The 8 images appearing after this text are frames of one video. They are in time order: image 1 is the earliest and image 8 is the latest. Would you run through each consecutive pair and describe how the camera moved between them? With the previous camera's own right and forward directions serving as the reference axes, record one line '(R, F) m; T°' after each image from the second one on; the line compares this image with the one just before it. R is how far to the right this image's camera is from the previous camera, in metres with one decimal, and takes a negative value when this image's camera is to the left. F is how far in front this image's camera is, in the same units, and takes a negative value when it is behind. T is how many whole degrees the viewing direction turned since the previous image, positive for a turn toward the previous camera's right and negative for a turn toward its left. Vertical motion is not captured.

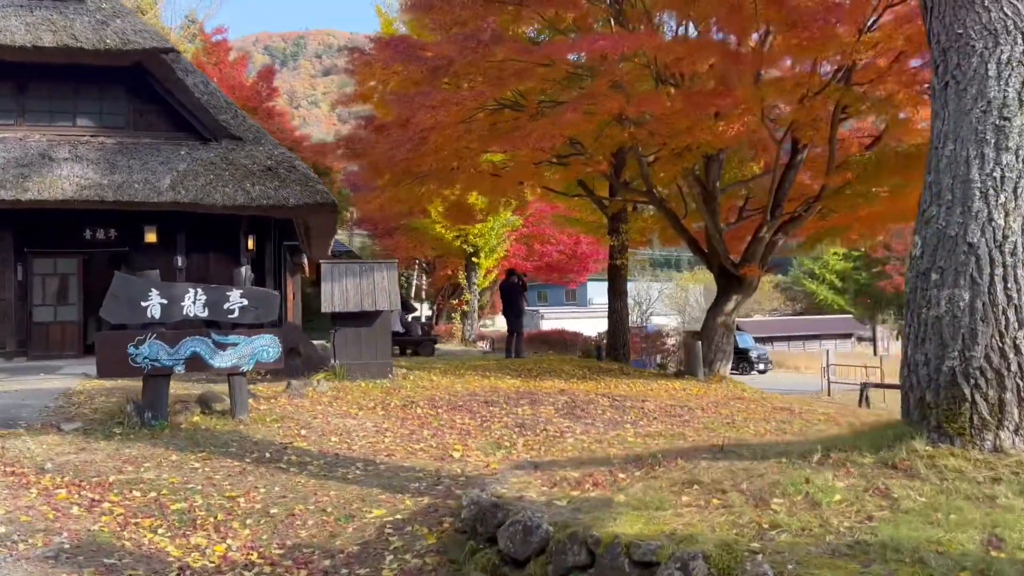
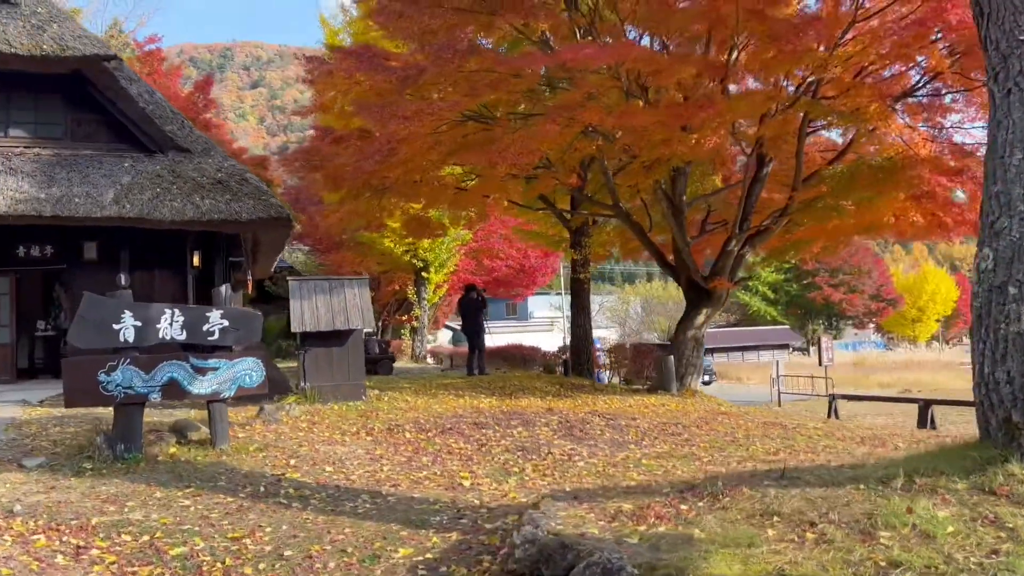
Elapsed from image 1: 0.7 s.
(-0.4, +0.3) m; +5°
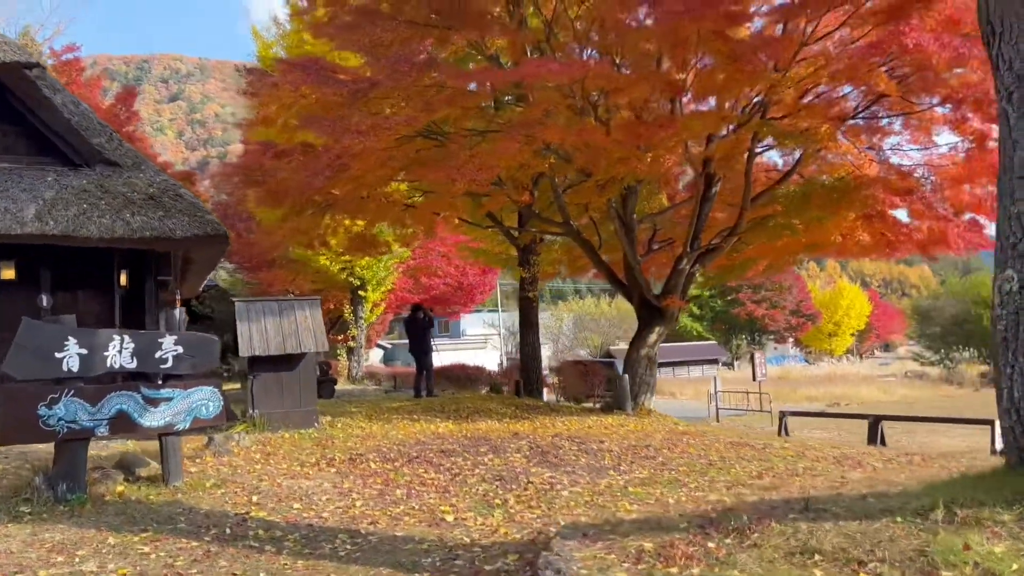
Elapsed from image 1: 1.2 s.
(-0.3, +0.2) m; +5°
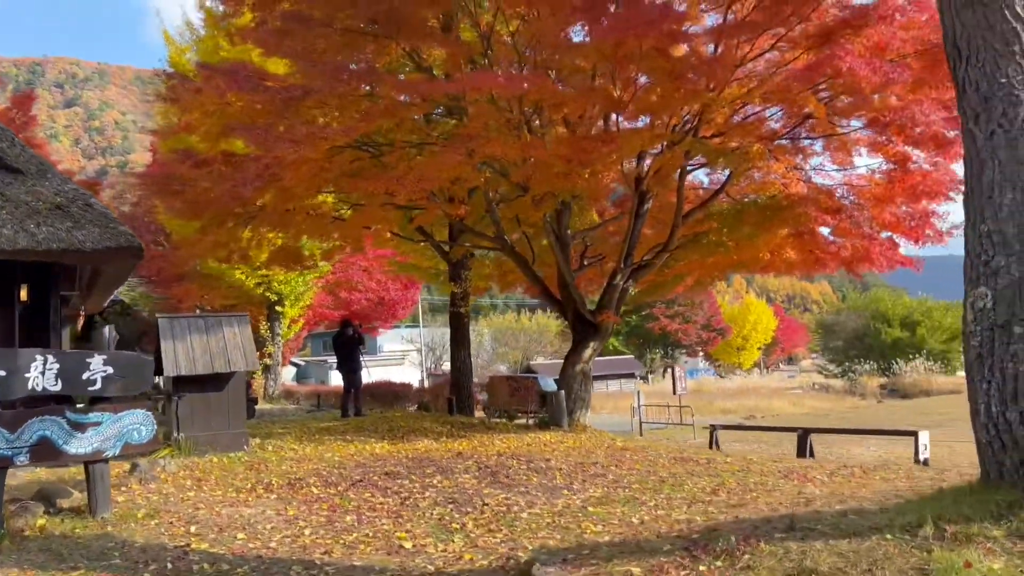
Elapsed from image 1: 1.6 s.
(-0.2, +0.1) m; +6°
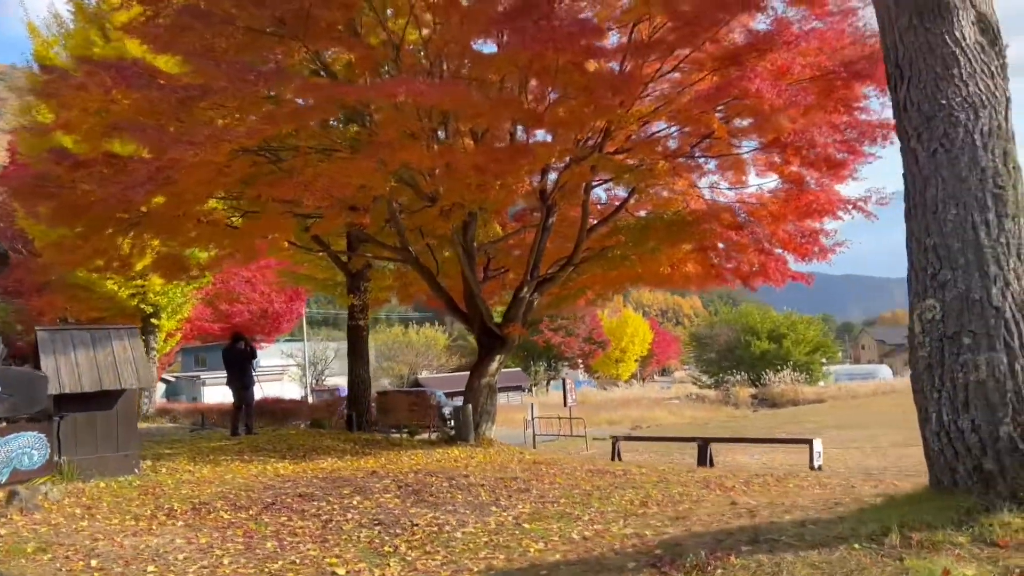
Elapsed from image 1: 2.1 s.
(-0.3, +0.2) m; +8°
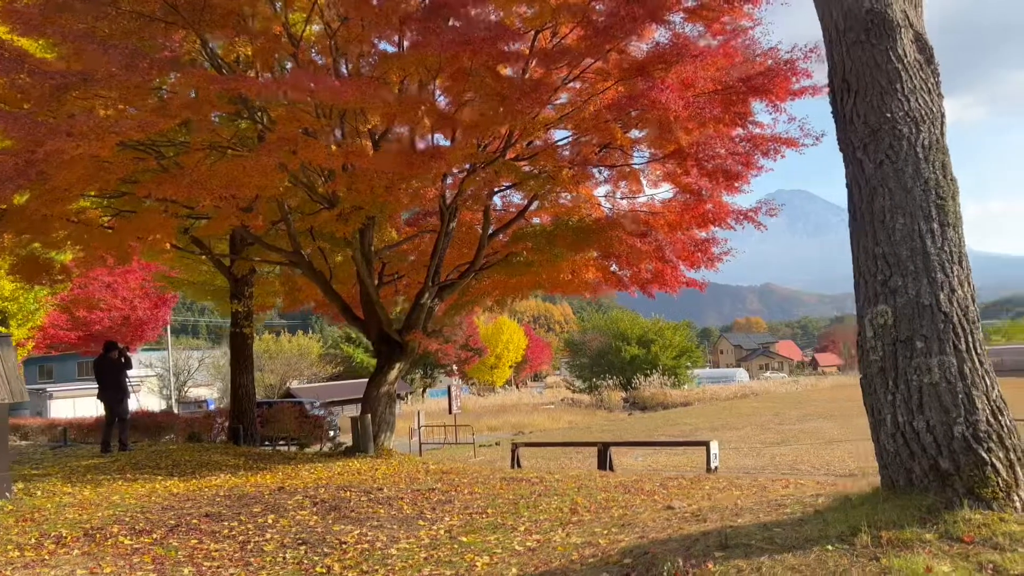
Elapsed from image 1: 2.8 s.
(-0.4, +0.2) m; +9°
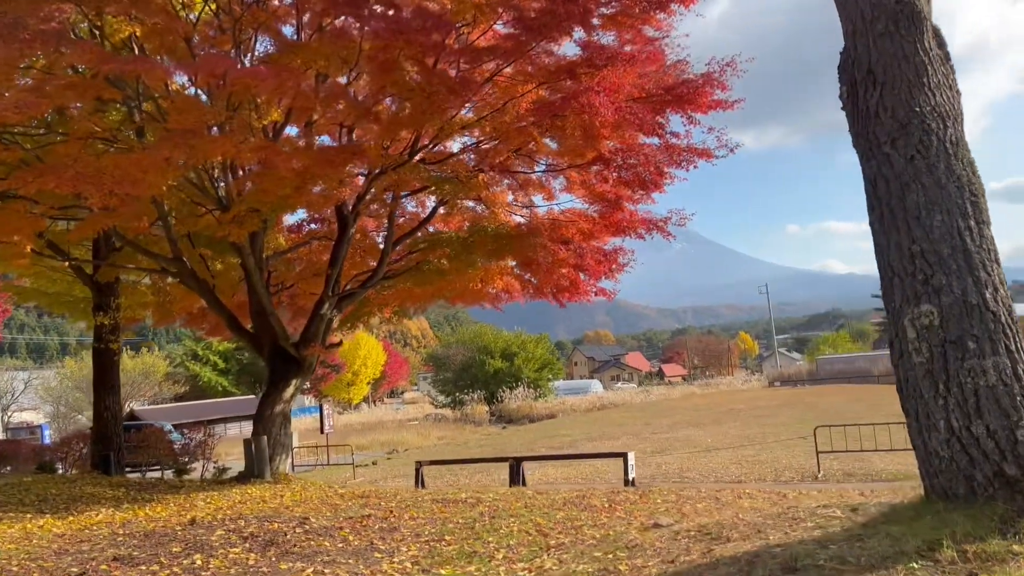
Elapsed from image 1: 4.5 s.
(-0.6, +0.5) m; +10°
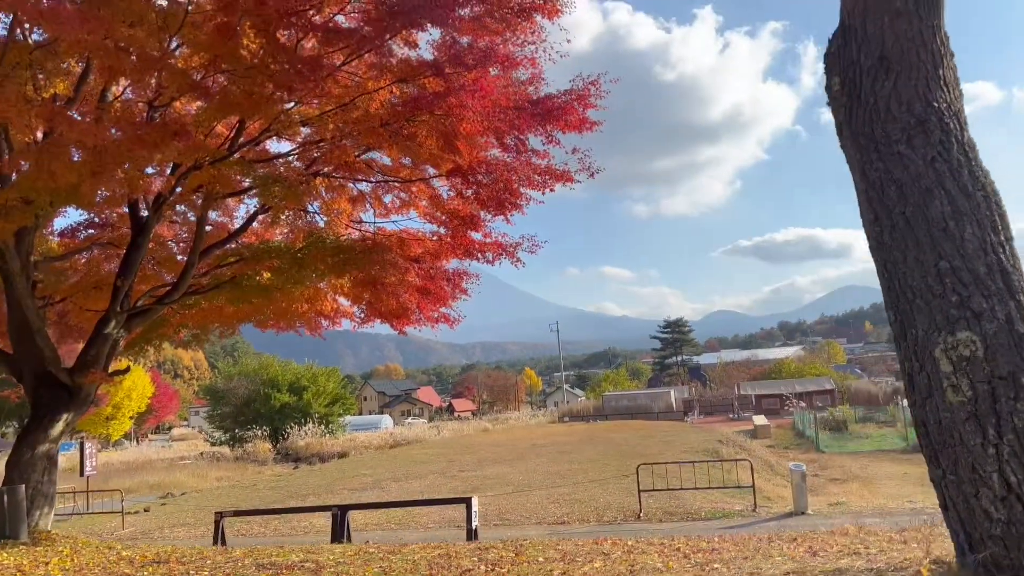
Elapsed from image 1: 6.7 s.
(-0.5, +1.0) m; +15°
